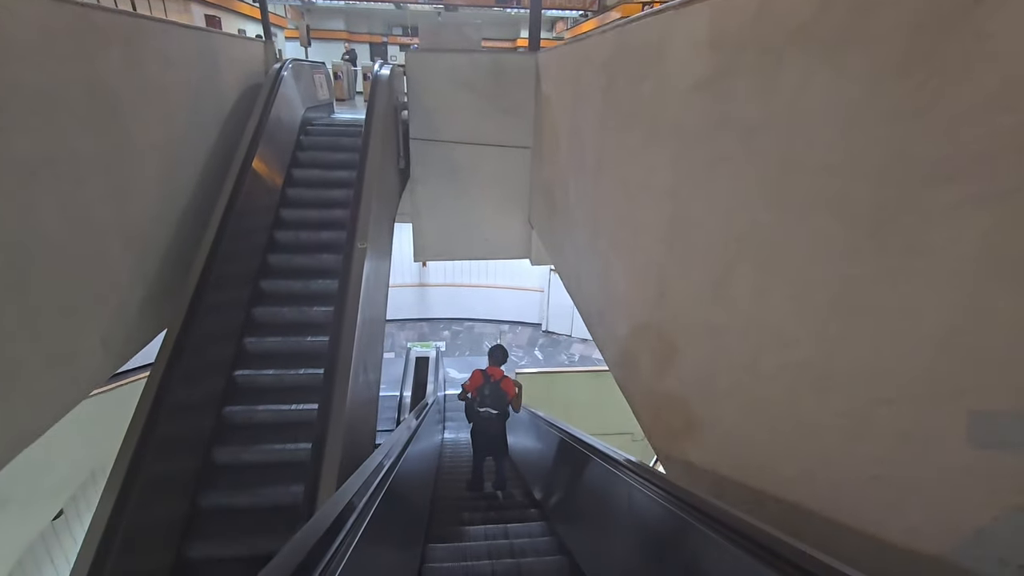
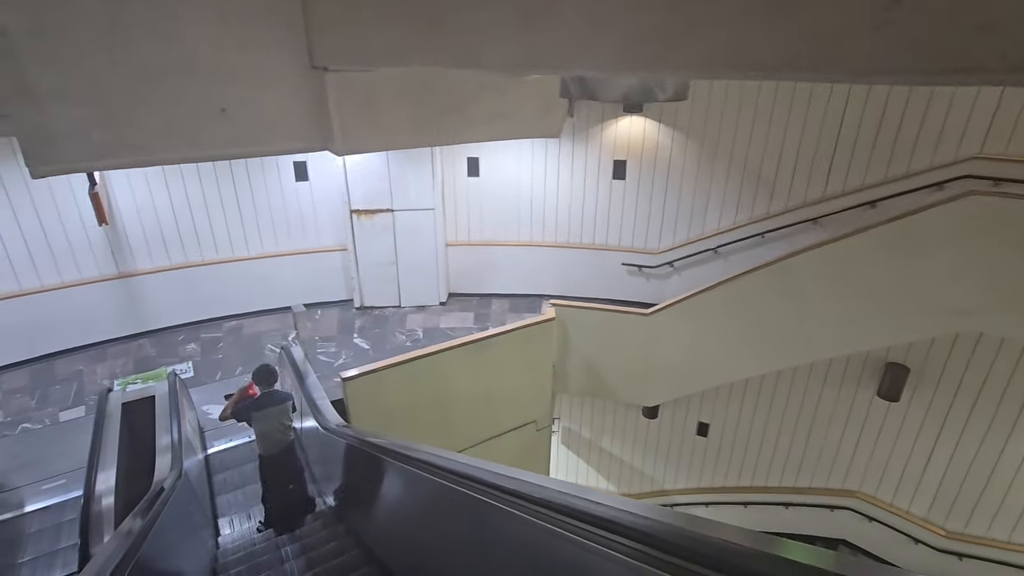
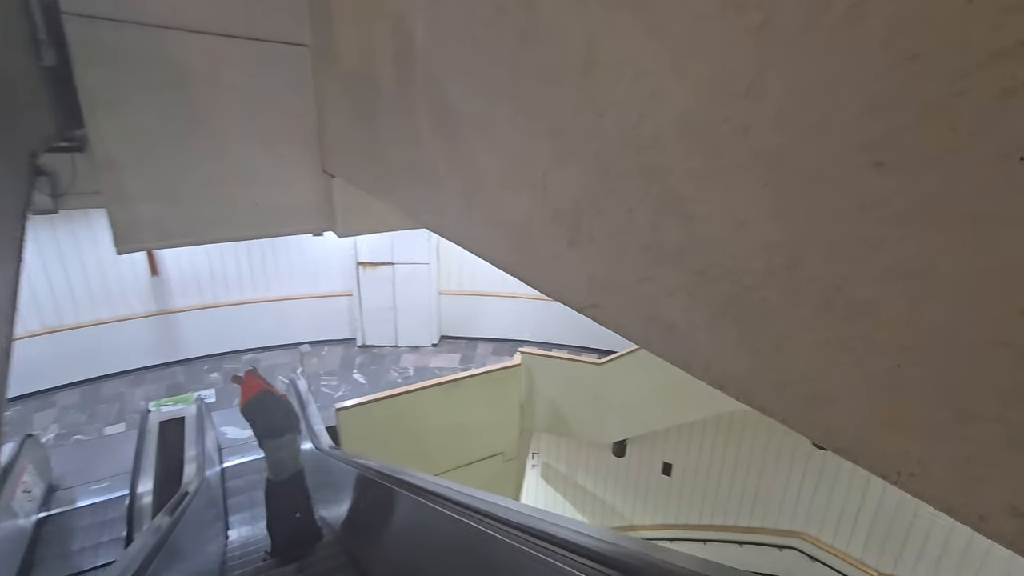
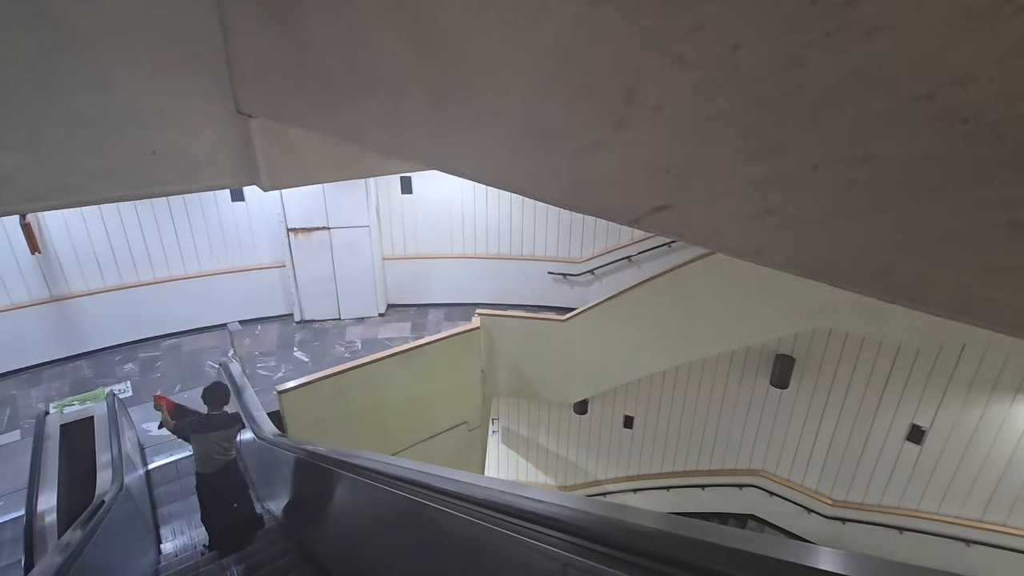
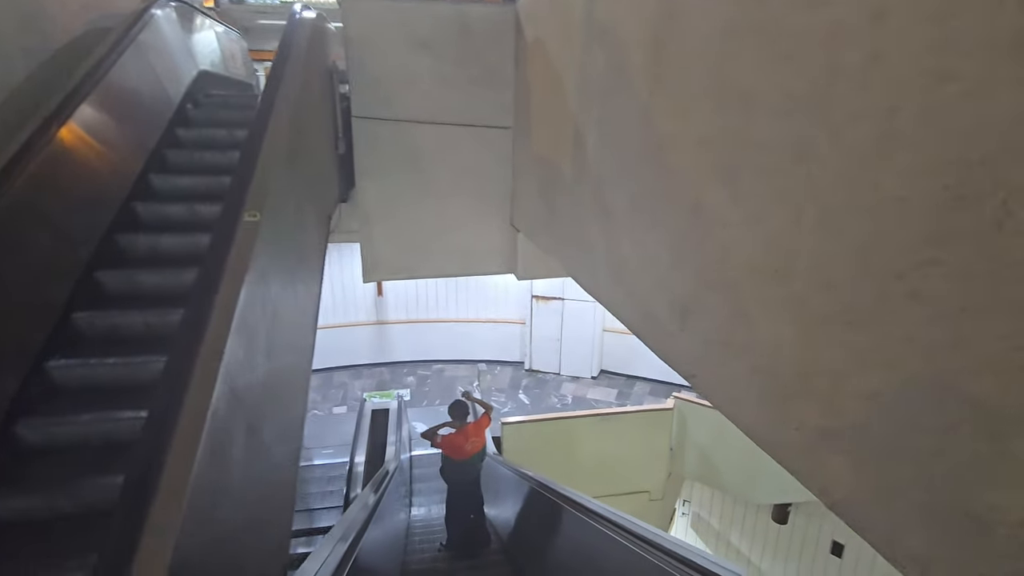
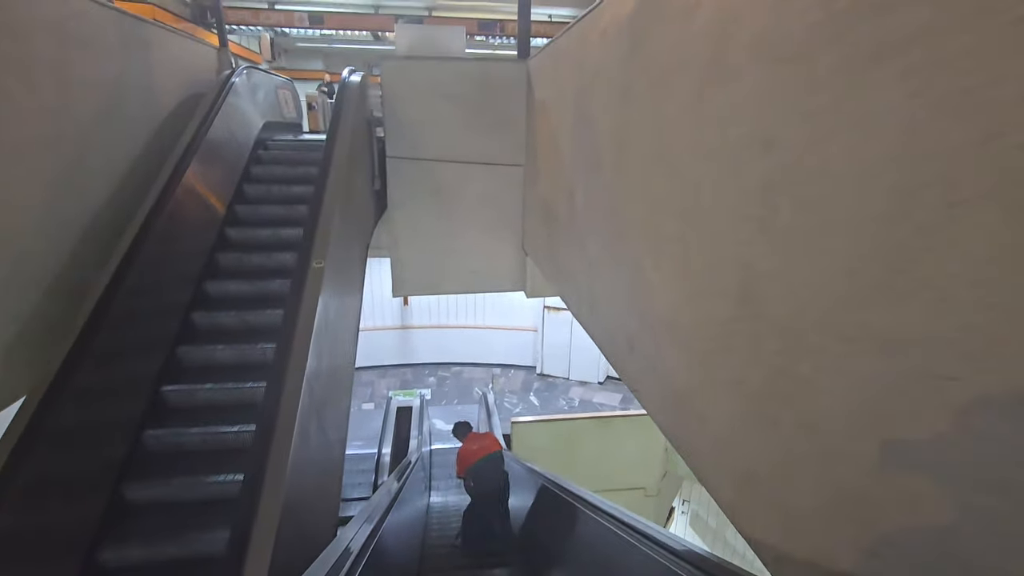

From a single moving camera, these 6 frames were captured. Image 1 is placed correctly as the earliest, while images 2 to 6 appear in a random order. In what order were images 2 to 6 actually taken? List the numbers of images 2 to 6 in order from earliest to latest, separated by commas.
6, 5, 3, 4, 2
